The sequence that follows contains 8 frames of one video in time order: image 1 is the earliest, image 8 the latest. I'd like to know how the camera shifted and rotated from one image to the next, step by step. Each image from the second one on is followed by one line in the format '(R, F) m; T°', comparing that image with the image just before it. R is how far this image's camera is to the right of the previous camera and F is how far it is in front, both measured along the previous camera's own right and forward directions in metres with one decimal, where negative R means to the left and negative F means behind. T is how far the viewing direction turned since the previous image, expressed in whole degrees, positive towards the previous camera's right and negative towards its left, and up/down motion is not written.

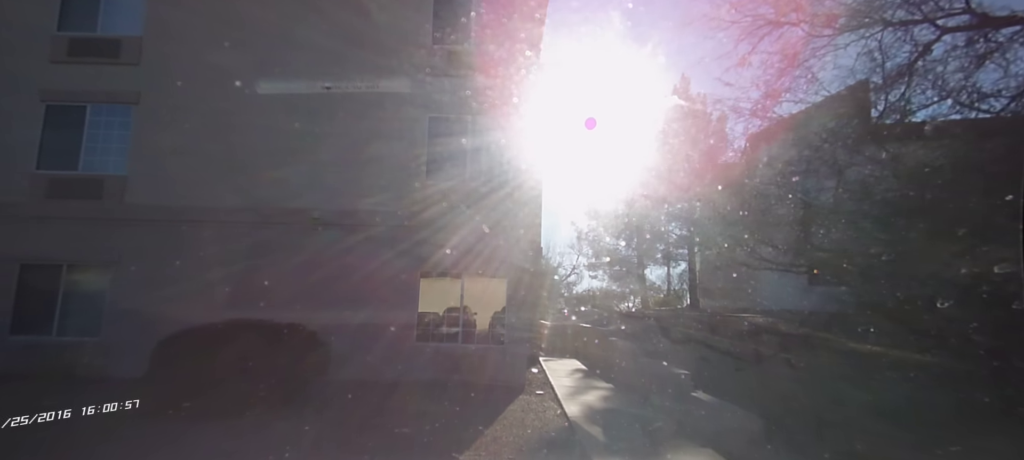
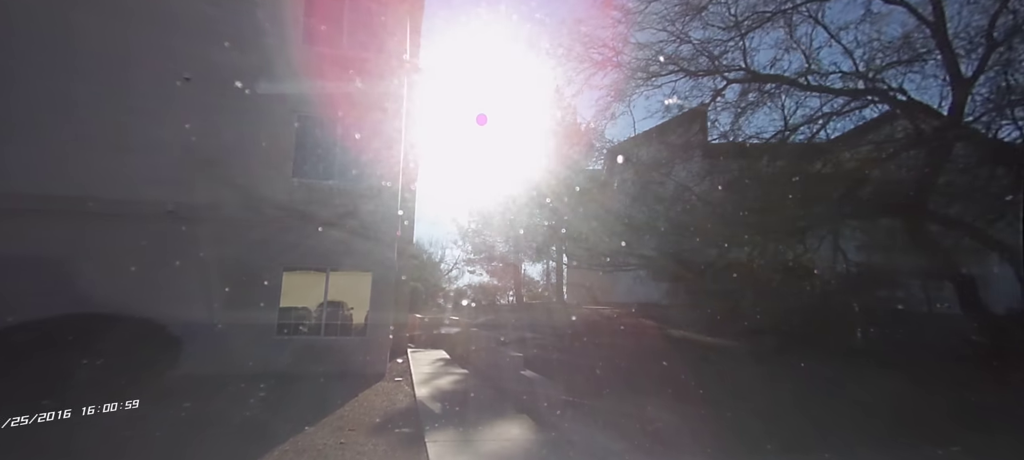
(+0.5, -0.6) m; +11°
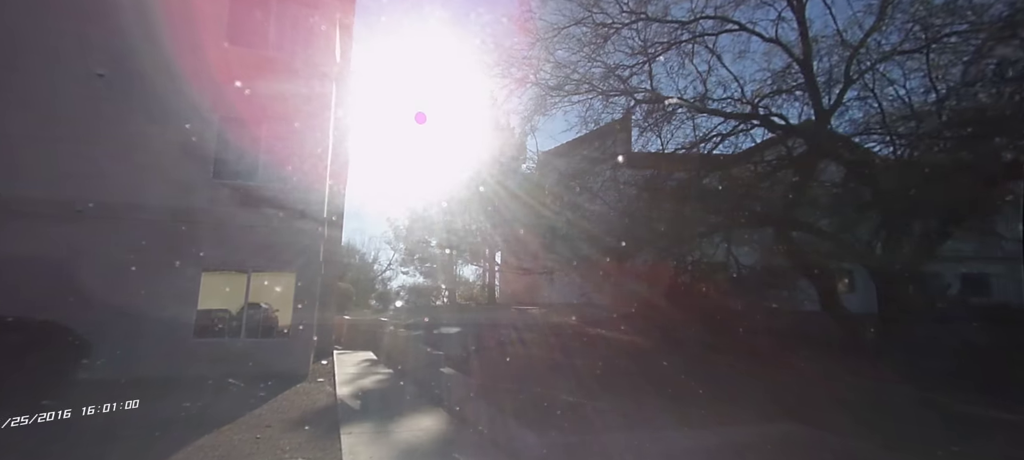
(+0.2, -0.4) m; +7°
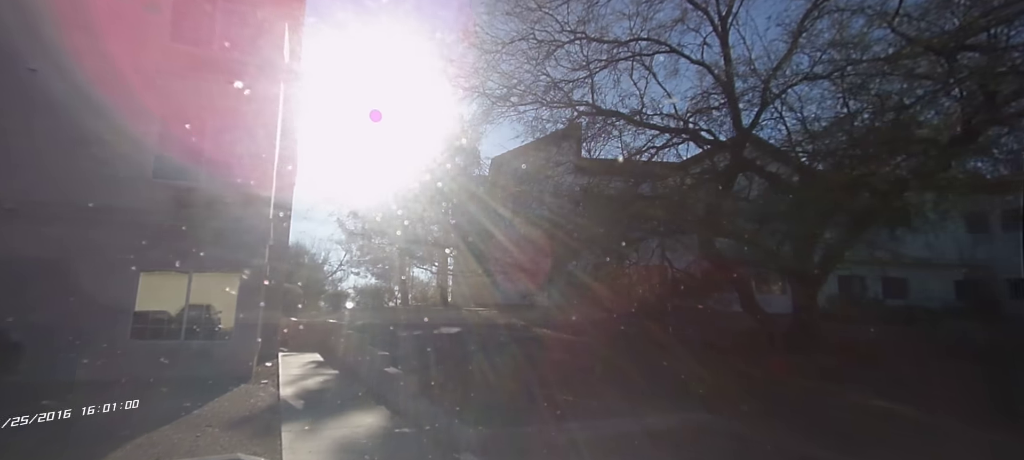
(+0.2, -0.3) m; +5°
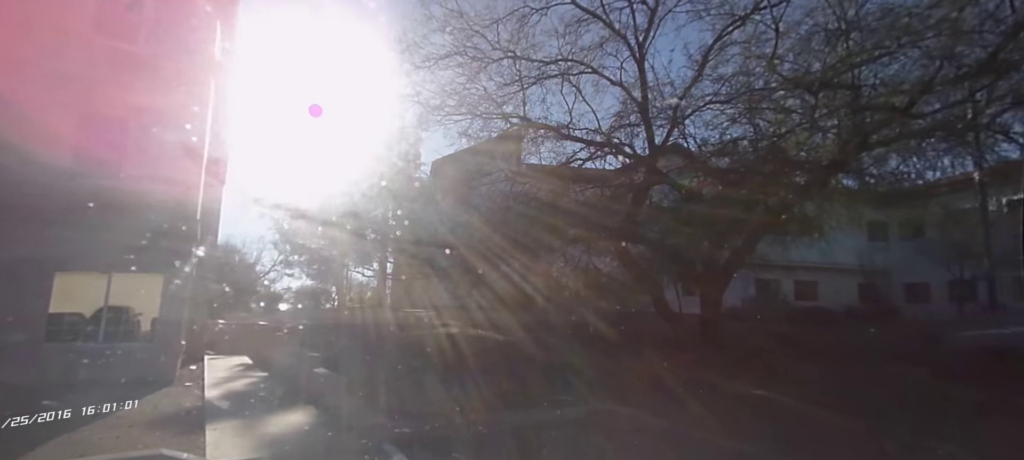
(+0.2, -0.4) m; +6°
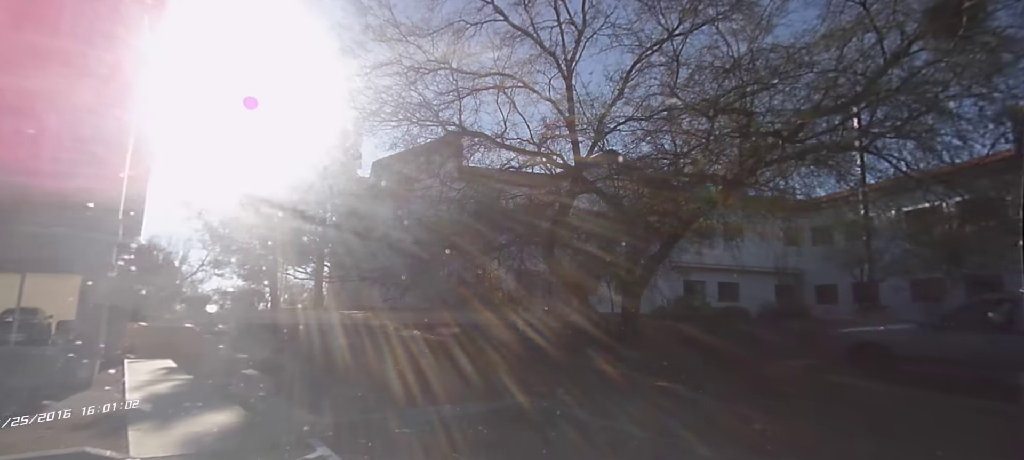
(+0.2, -0.4) m; +6°
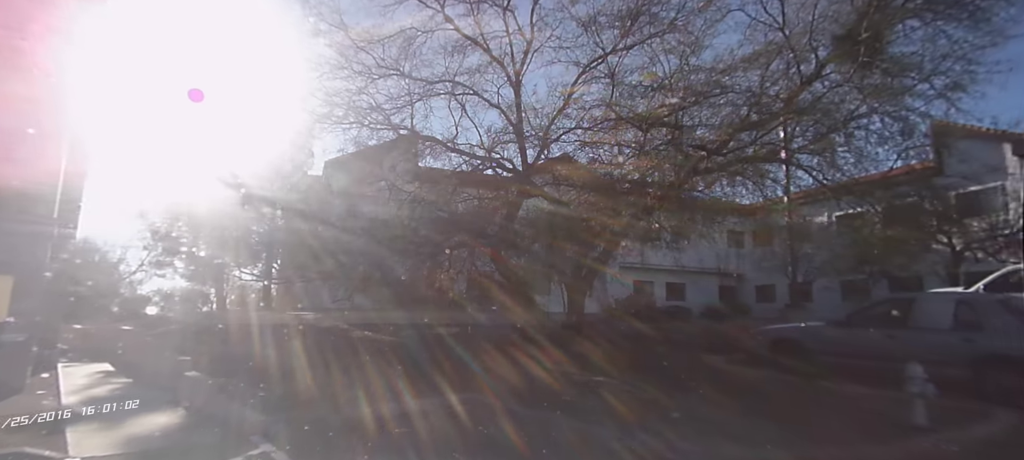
(+0.2, -0.3) m; +5°
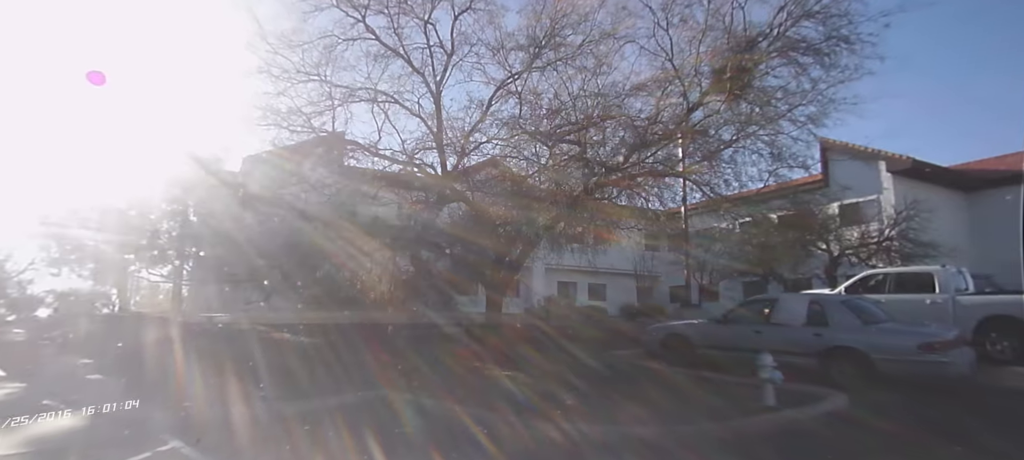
(+0.3, -0.6) m; +8°
